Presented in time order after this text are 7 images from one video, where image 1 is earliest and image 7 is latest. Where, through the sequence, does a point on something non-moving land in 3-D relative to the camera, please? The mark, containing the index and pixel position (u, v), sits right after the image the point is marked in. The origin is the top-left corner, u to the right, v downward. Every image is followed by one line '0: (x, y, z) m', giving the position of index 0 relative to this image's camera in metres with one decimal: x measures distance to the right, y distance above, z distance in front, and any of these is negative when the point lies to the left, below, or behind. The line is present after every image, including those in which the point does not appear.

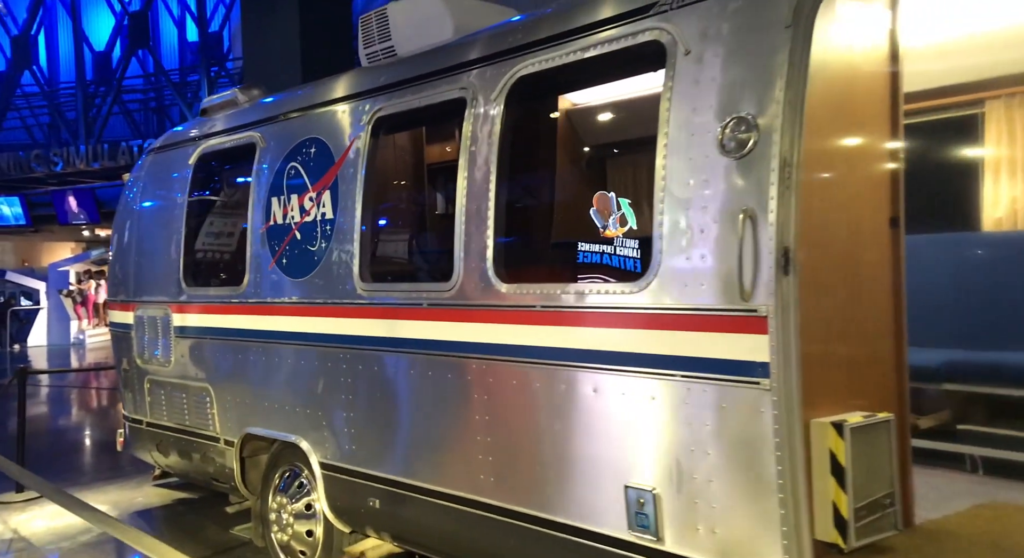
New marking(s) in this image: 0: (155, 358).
0: (-2.5, -0.6, +5.7) m
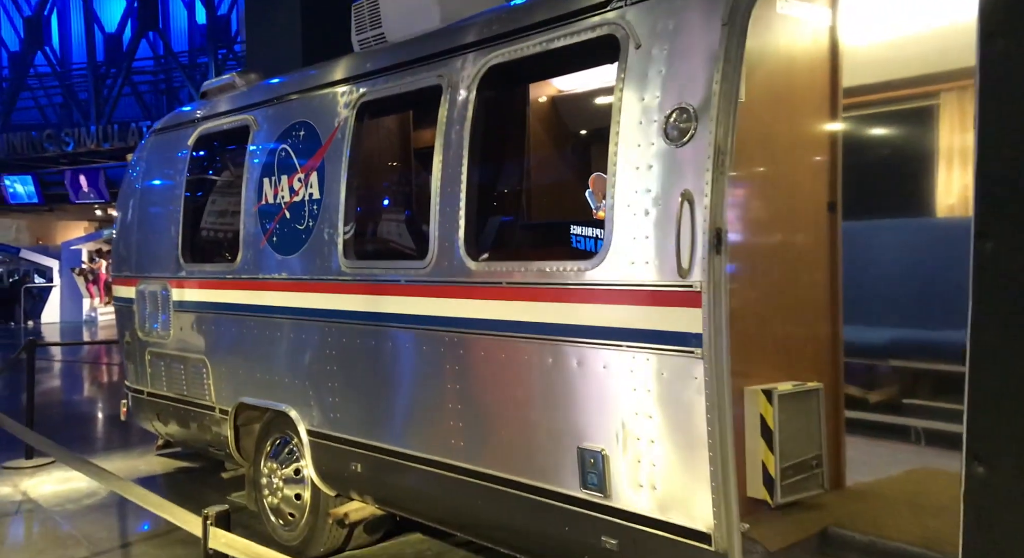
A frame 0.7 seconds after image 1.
0: (-2.6, -0.4, +6.0) m
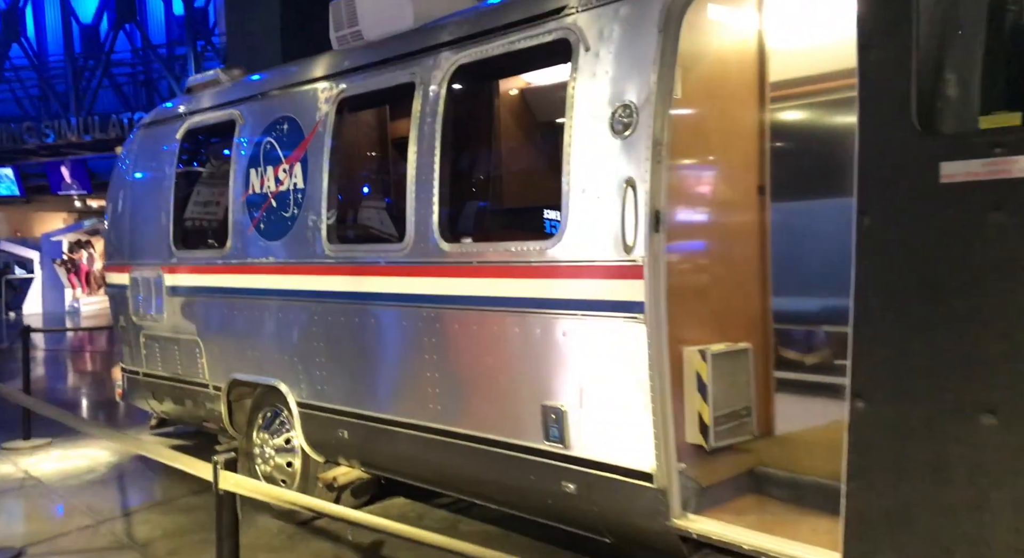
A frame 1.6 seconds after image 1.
0: (-2.8, -0.3, +6.3) m
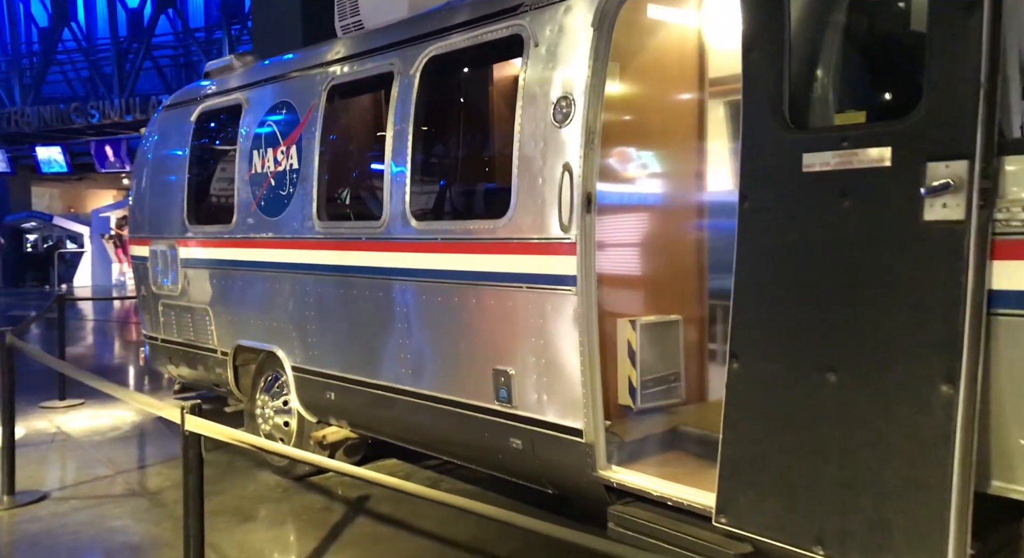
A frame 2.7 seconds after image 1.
0: (-2.9, -0.1, +6.8) m
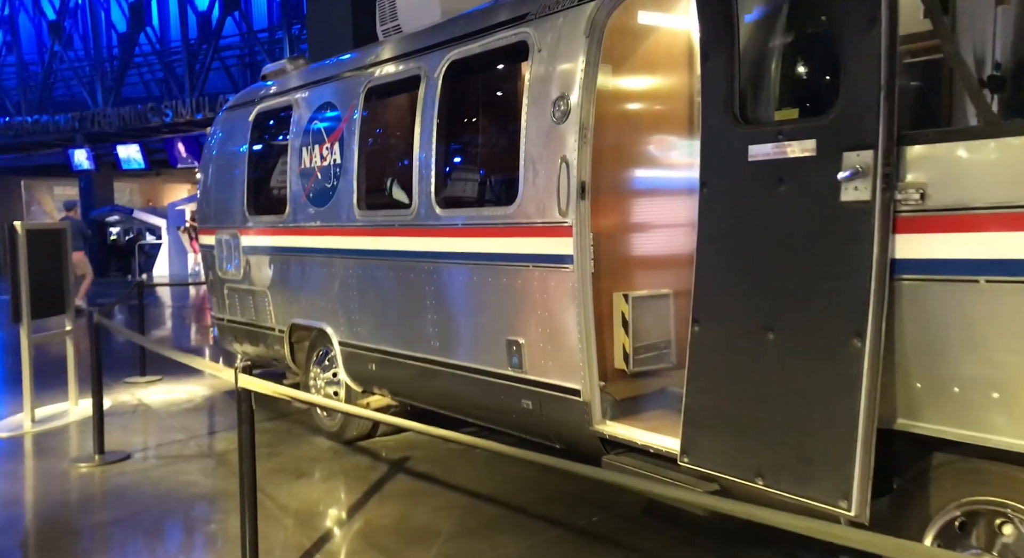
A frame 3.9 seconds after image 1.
0: (-2.6, +0.1, +7.6) m
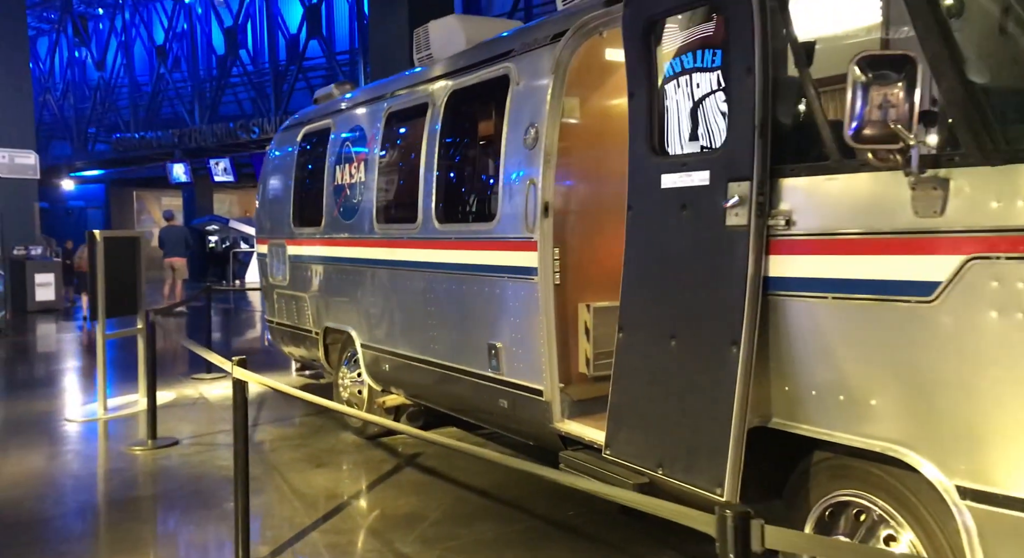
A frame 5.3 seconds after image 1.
0: (-2.4, 0.0, +8.3) m
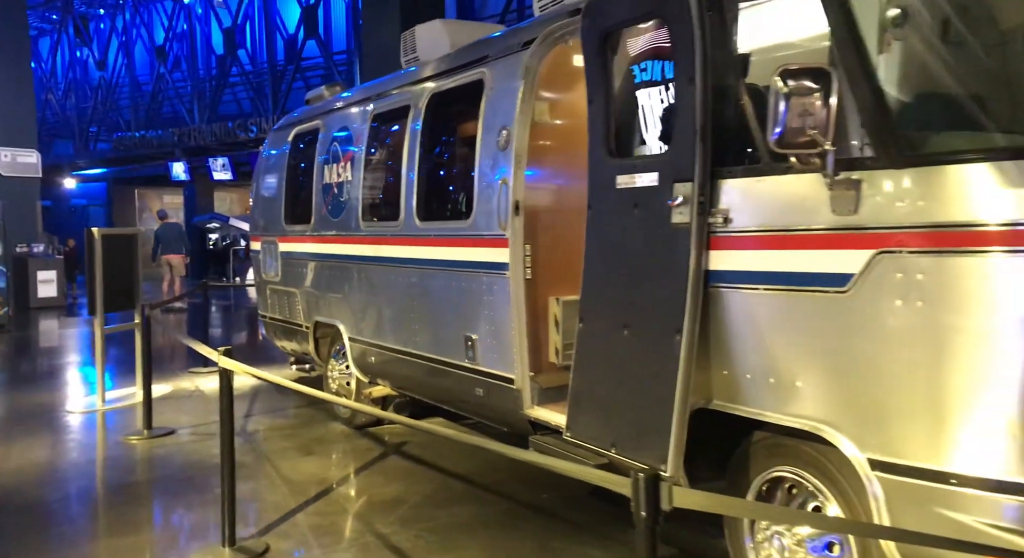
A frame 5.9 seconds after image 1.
0: (-2.5, +0.1, +8.6) m
